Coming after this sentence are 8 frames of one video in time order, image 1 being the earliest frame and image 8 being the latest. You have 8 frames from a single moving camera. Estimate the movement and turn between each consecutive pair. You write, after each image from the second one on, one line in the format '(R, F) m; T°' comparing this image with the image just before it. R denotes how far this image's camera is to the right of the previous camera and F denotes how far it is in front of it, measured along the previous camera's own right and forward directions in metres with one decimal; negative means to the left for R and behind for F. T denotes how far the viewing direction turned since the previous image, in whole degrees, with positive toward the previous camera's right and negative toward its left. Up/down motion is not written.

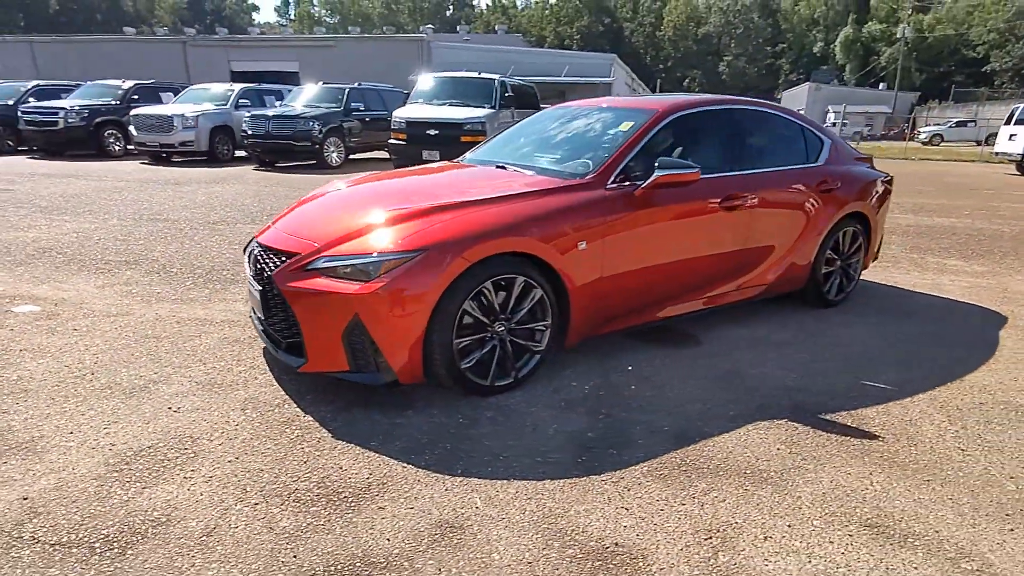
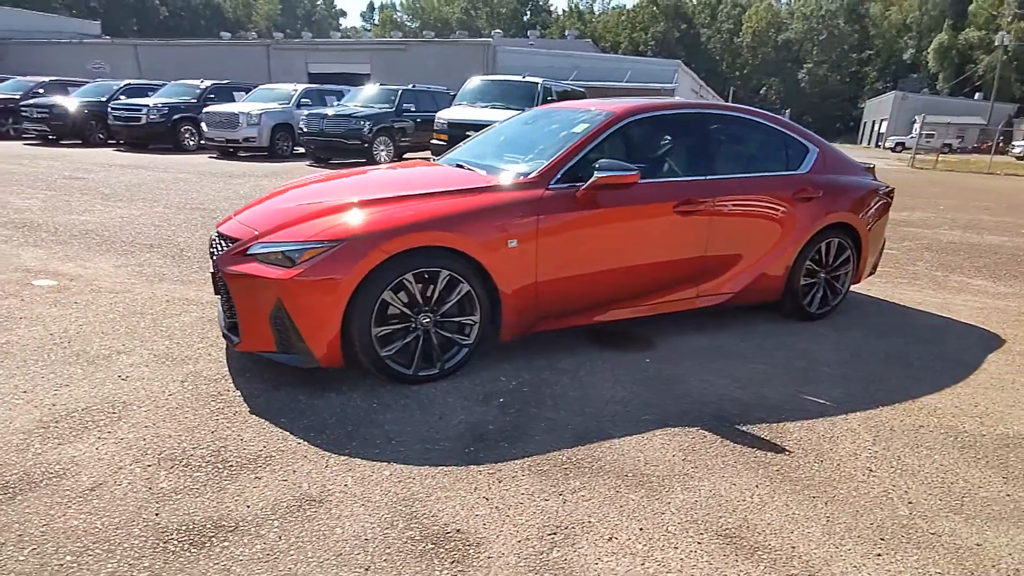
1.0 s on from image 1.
(+0.8, 0.0) m; -7°
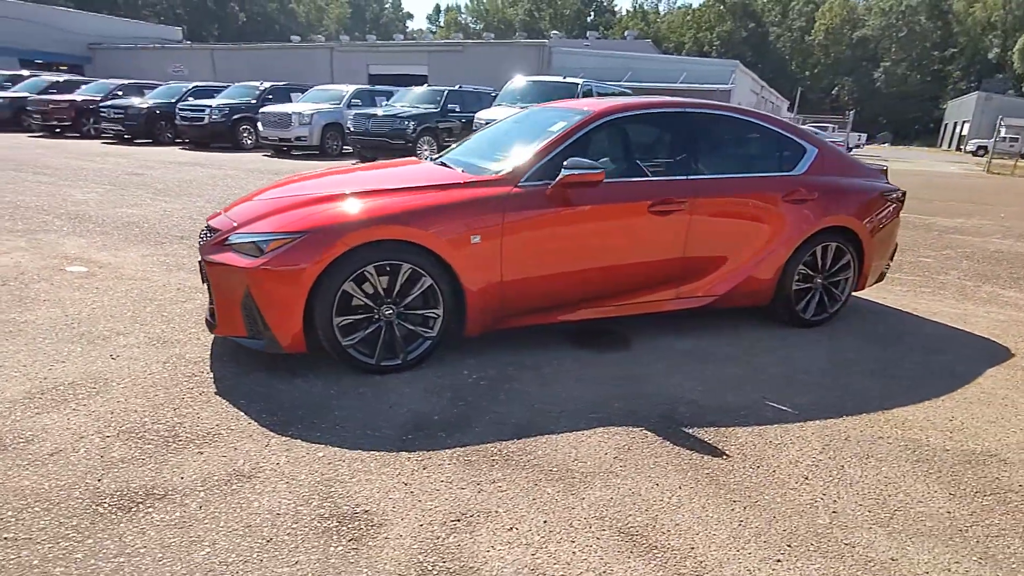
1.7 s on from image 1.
(+0.6, 0.0) m; -6°
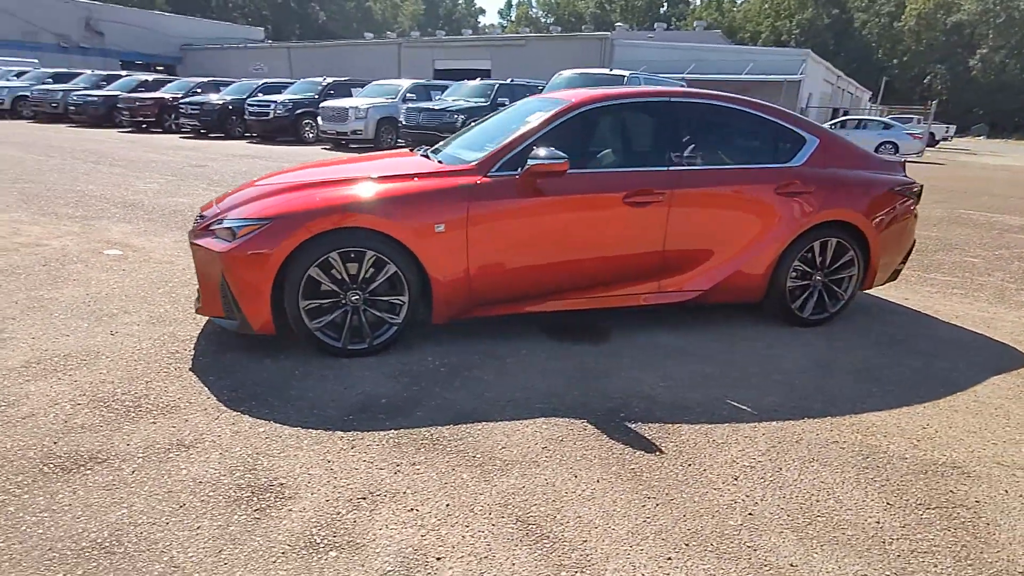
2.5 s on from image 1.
(+0.7, 0.0) m; -7°
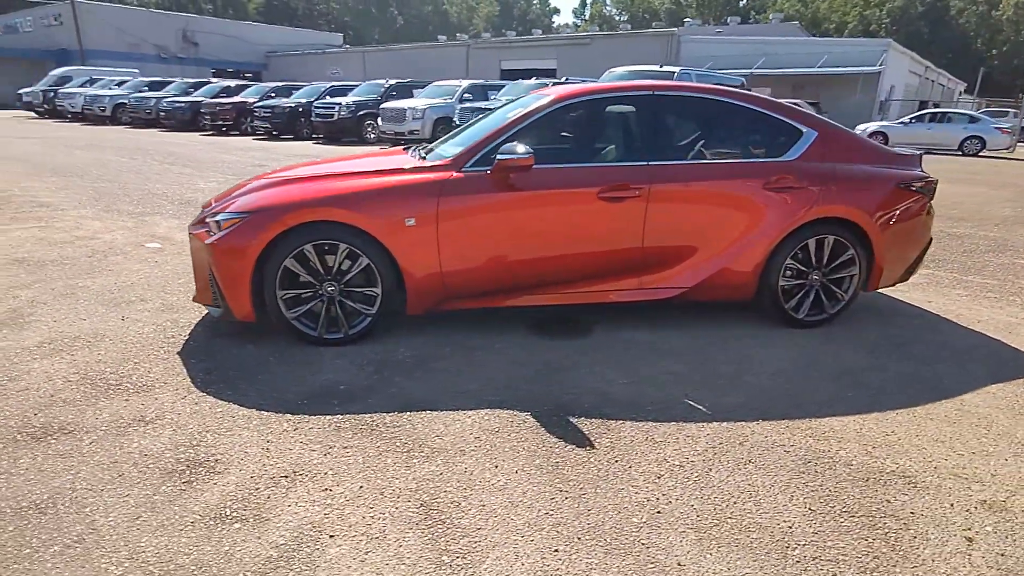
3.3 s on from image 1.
(+0.7, 0.0) m; -7°
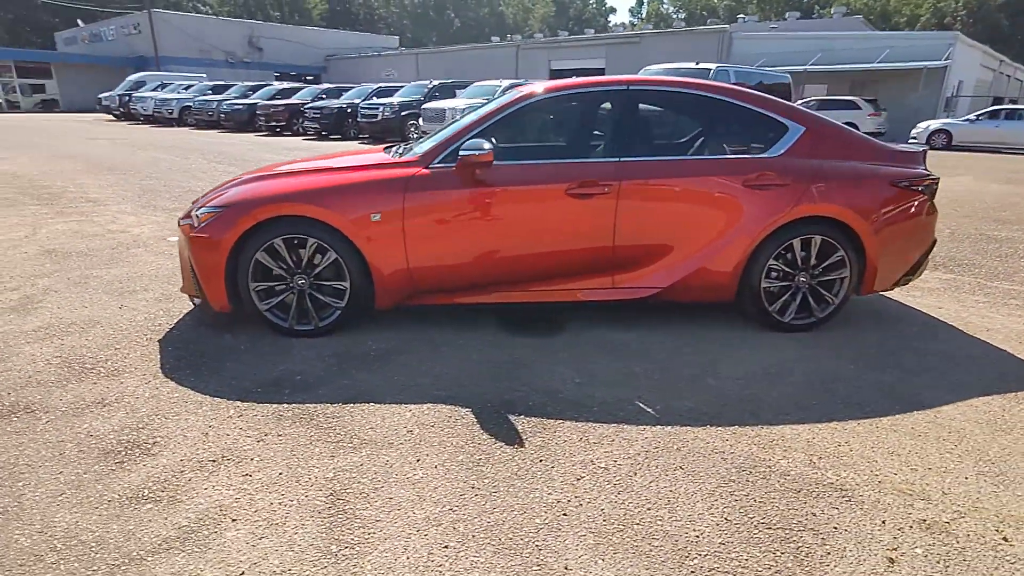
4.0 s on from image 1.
(+0.6, +0.1) m; -5°
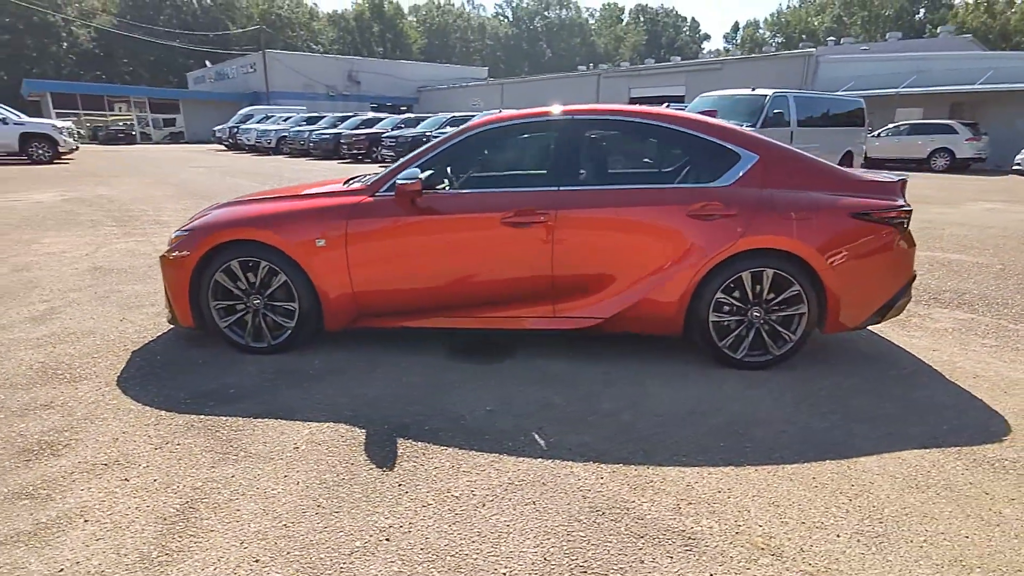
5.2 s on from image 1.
(+1.0, +0.1) m; -9°
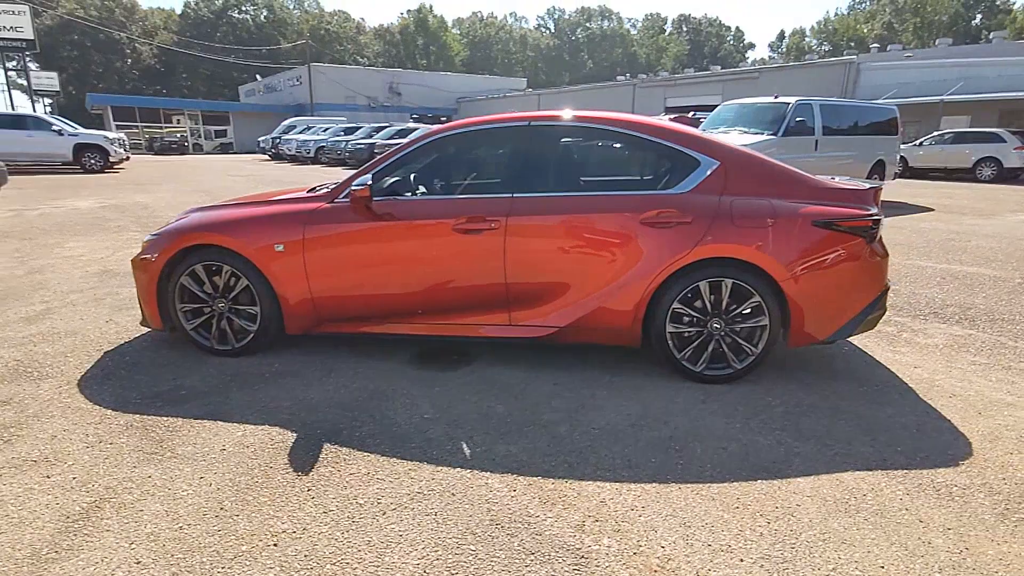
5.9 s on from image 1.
(+0.6, +0.1) m; -4°
